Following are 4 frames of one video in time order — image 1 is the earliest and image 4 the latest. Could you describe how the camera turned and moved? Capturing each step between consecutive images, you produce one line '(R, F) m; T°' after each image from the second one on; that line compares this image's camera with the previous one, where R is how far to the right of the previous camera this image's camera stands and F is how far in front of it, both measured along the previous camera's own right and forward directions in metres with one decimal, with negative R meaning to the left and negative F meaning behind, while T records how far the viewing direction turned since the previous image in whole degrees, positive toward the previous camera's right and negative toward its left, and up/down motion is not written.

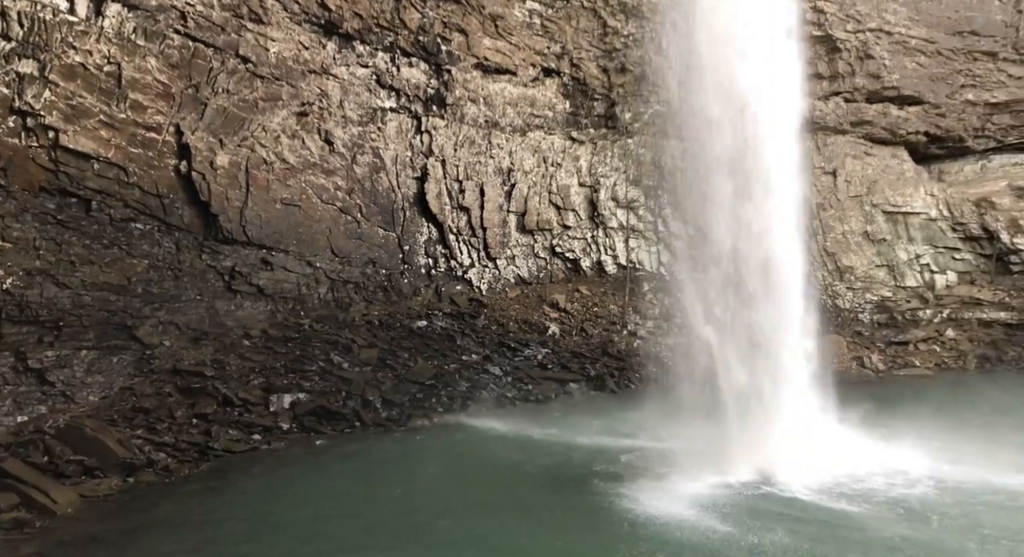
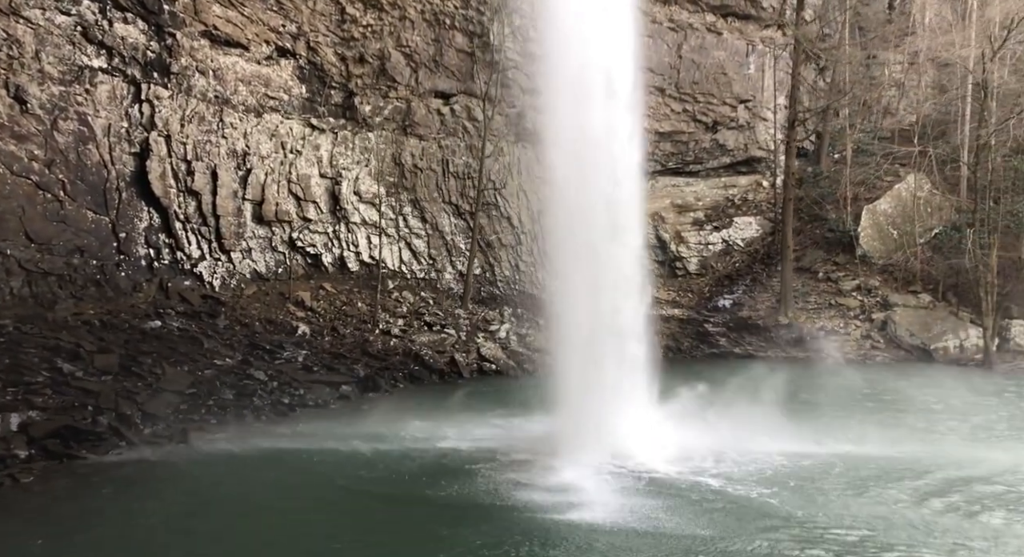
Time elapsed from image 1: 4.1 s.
(-3.4, +1.2) m; +29°
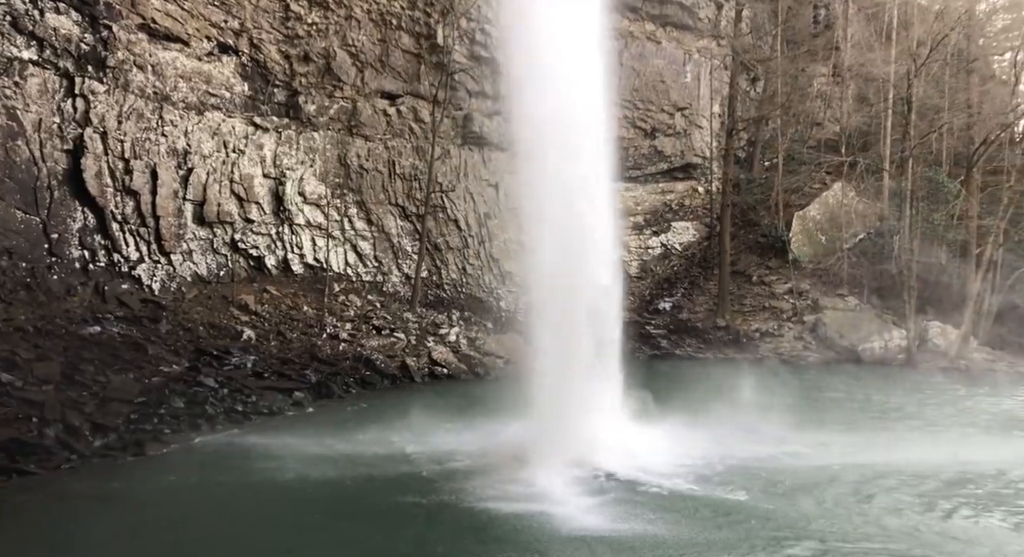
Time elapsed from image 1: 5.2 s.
(-0.6, +0.1) m; +6°
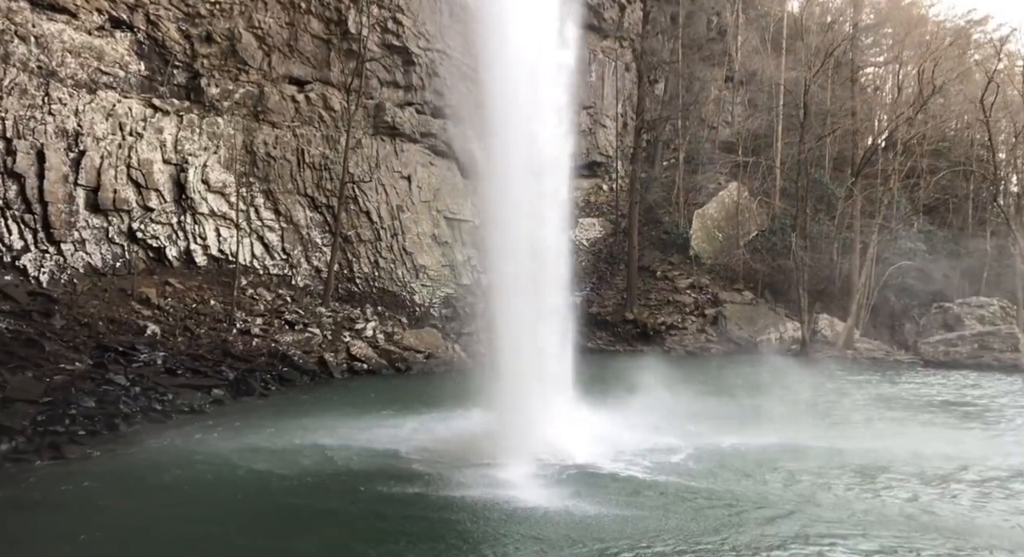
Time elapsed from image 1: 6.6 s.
(-0.9, +0.3) m; +9°
